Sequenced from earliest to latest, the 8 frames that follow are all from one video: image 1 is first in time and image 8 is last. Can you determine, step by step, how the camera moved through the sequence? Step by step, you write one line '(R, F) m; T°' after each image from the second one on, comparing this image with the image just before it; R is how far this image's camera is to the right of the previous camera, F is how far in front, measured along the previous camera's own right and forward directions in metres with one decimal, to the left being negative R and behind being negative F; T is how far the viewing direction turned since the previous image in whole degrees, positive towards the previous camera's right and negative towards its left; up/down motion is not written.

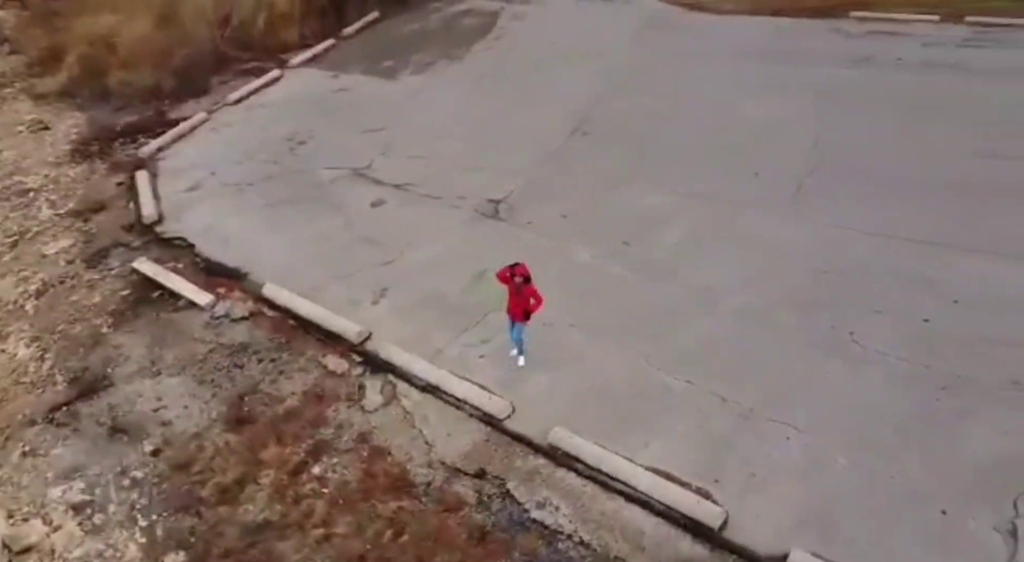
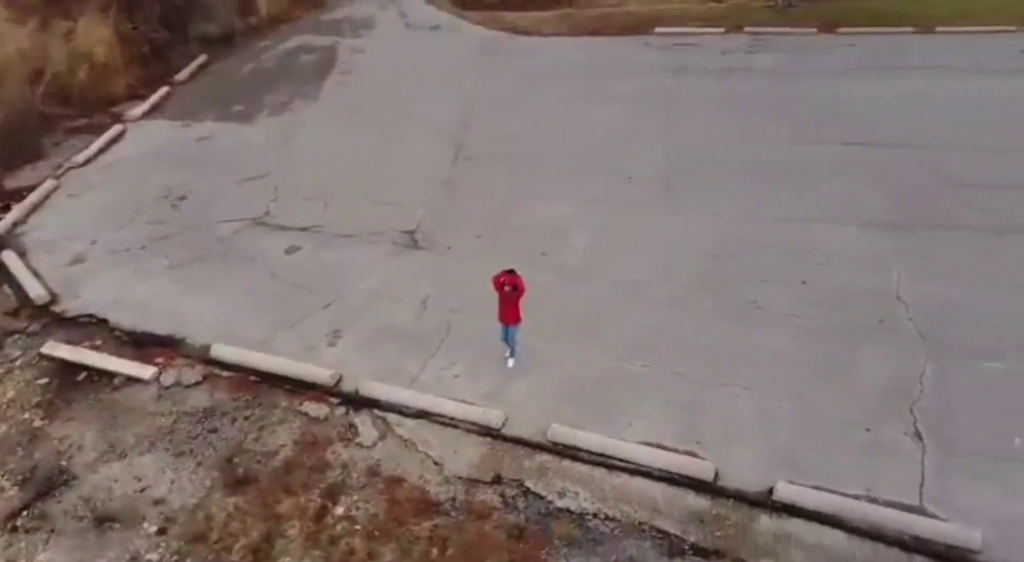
(-1.6, -0.5) m; +15°
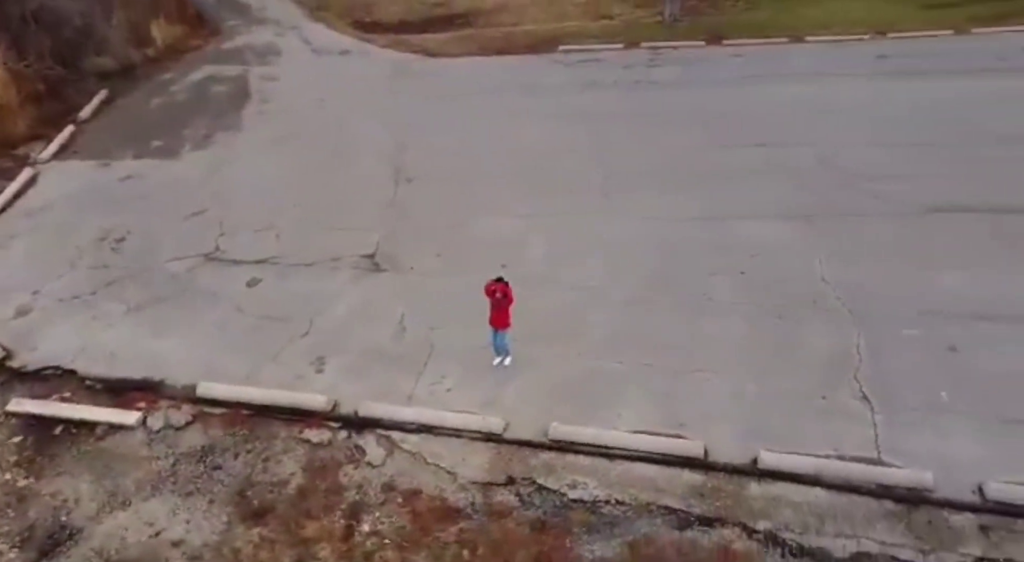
(-1.1, -0.4) m; +9°
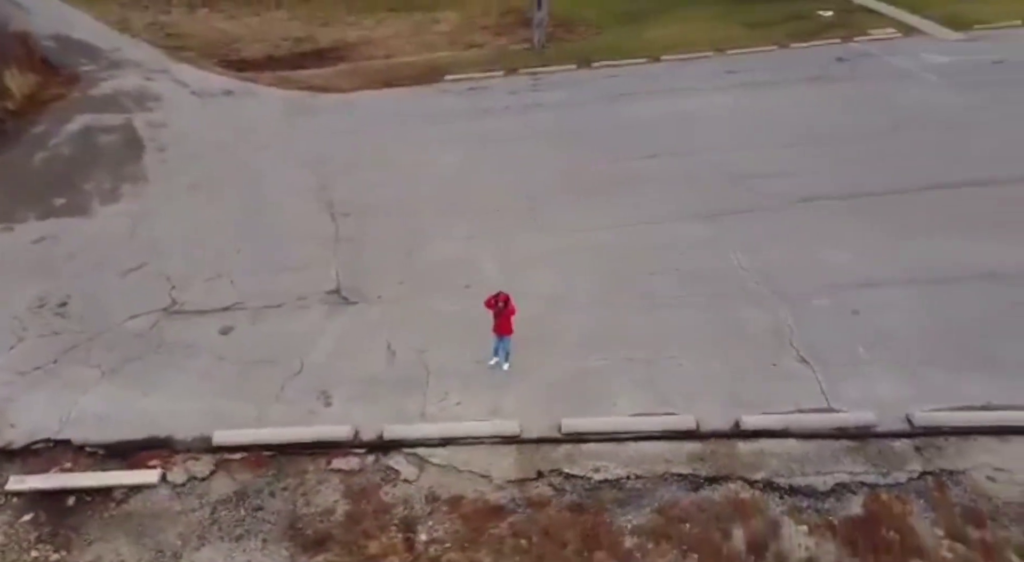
(-1.8, -0.7) m; +13°
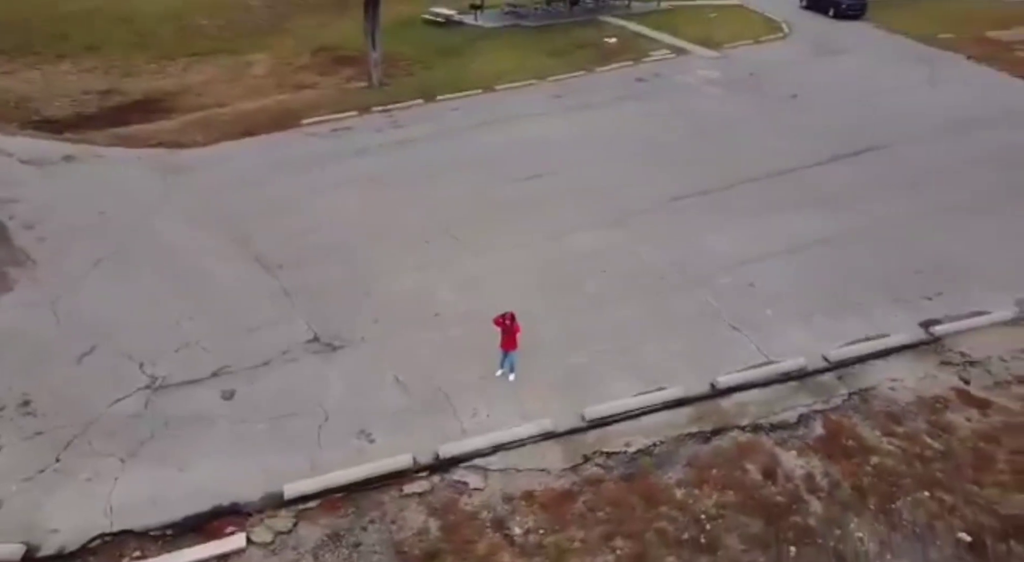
(-3.2, -0.8) m; +19°
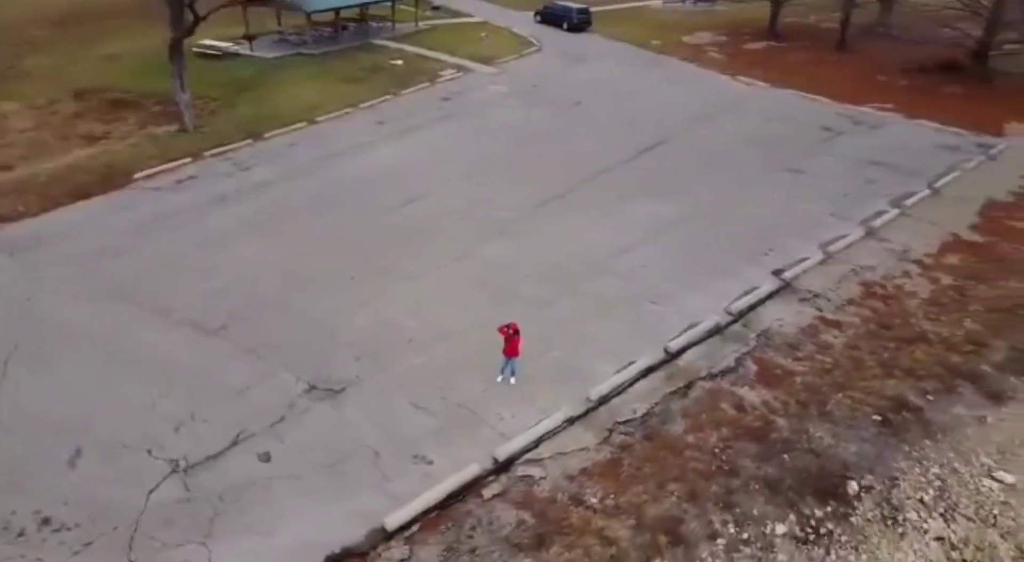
(-4.2, -0.5) m; +22°
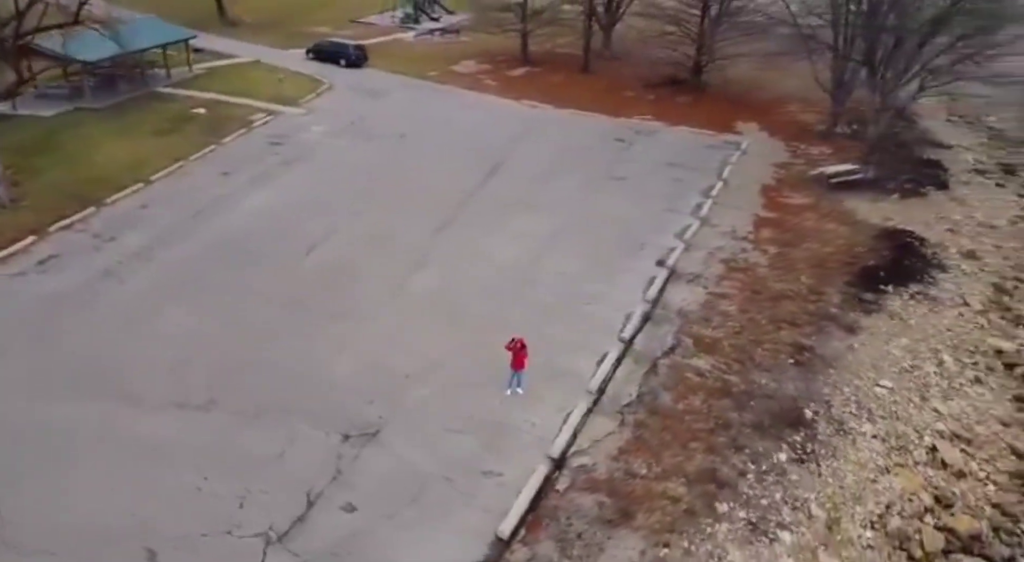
(-4.8, -0.3) m; +22°
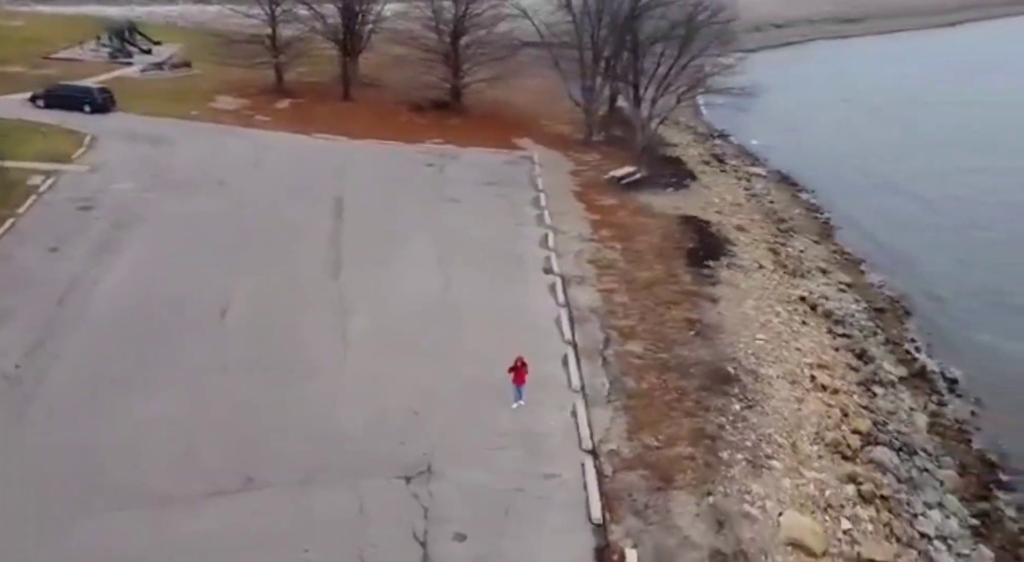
(-5.5, -0.1) m; +24°
